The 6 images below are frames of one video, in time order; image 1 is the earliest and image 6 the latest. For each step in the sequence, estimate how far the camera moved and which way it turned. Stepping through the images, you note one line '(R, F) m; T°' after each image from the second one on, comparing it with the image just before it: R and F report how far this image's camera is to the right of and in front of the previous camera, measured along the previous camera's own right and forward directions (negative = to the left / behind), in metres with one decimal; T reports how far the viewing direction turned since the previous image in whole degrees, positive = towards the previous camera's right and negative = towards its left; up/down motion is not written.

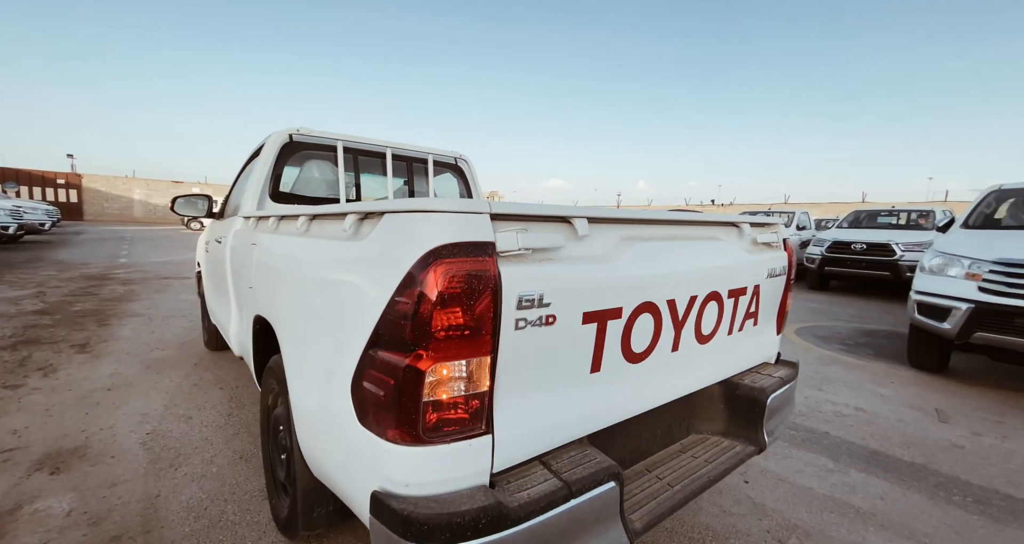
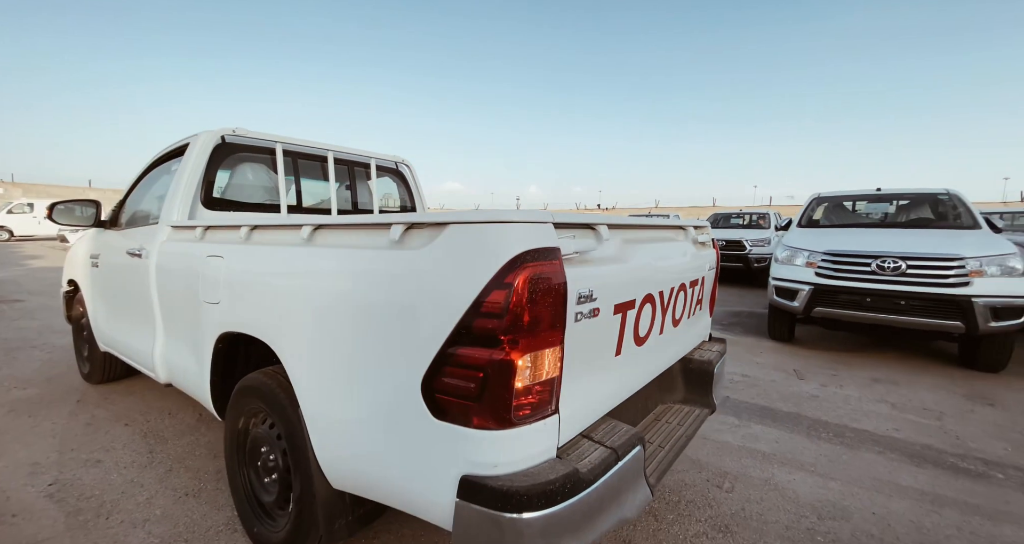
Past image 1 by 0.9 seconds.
(-0.4, -0.1) m; +14°
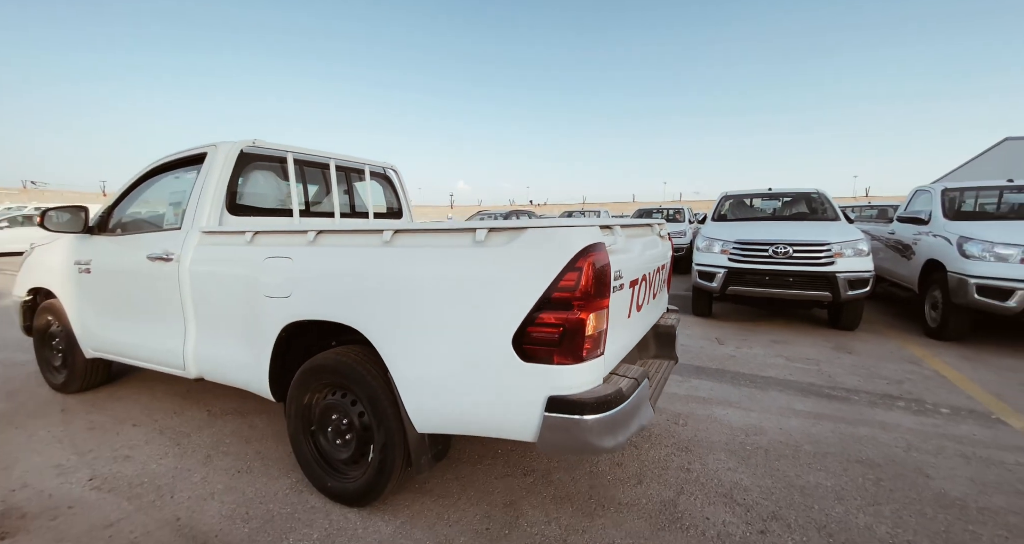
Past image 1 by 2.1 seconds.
(-0.5, -0.5) m; +10°
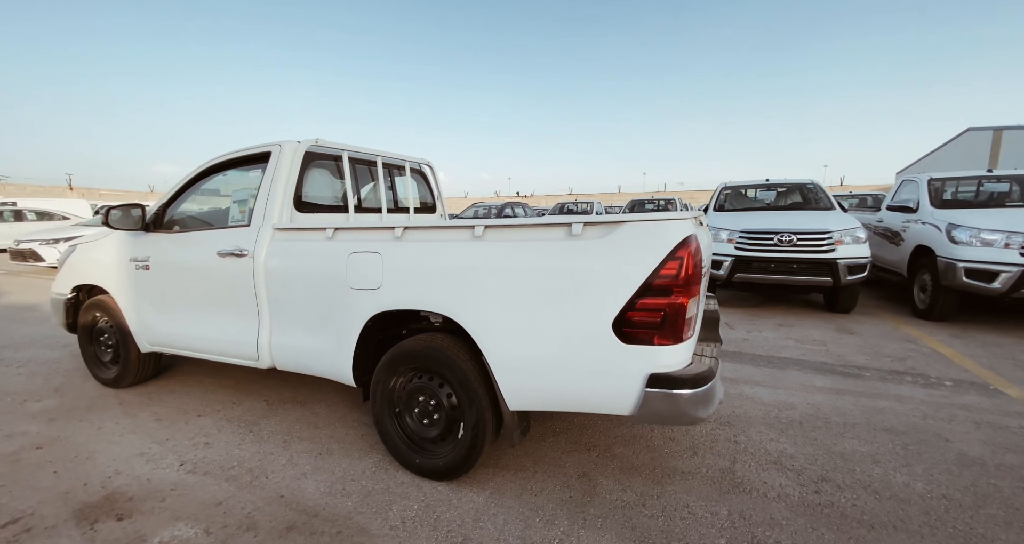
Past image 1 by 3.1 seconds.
(-0.5, -0.2) m; +2°
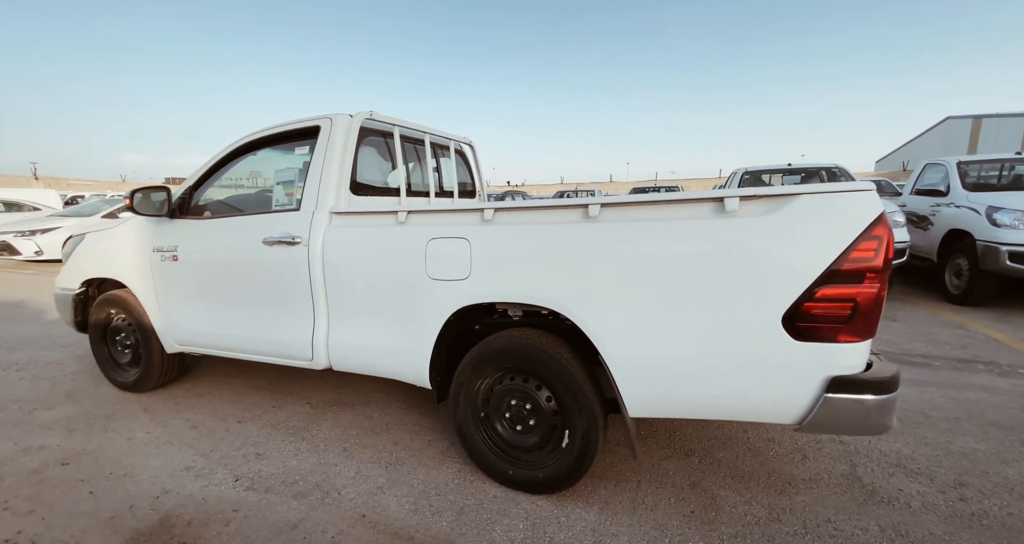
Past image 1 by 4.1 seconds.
(-0.6, +0.3) m; +2°
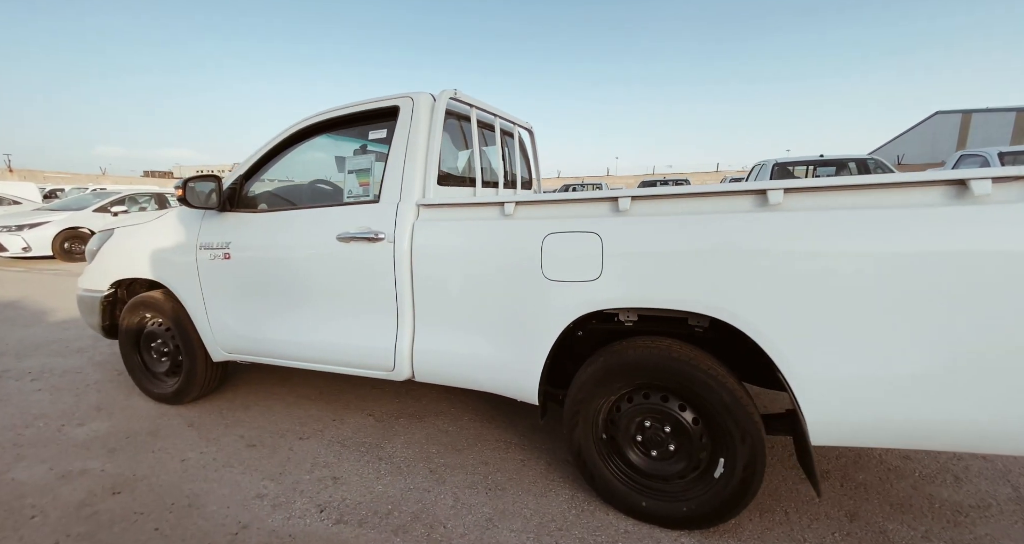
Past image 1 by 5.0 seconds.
(-0.6, +0.3) m; +1°
